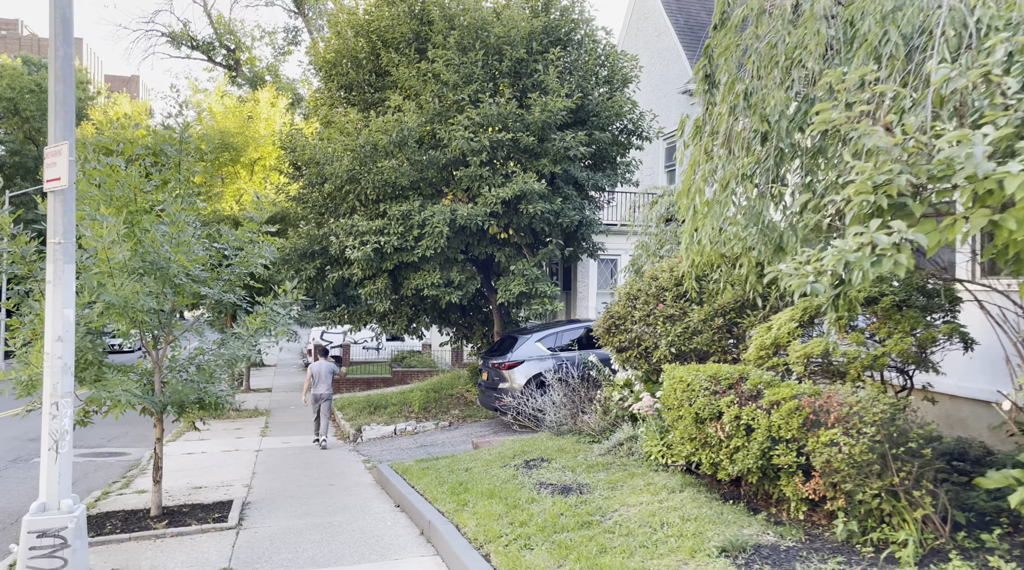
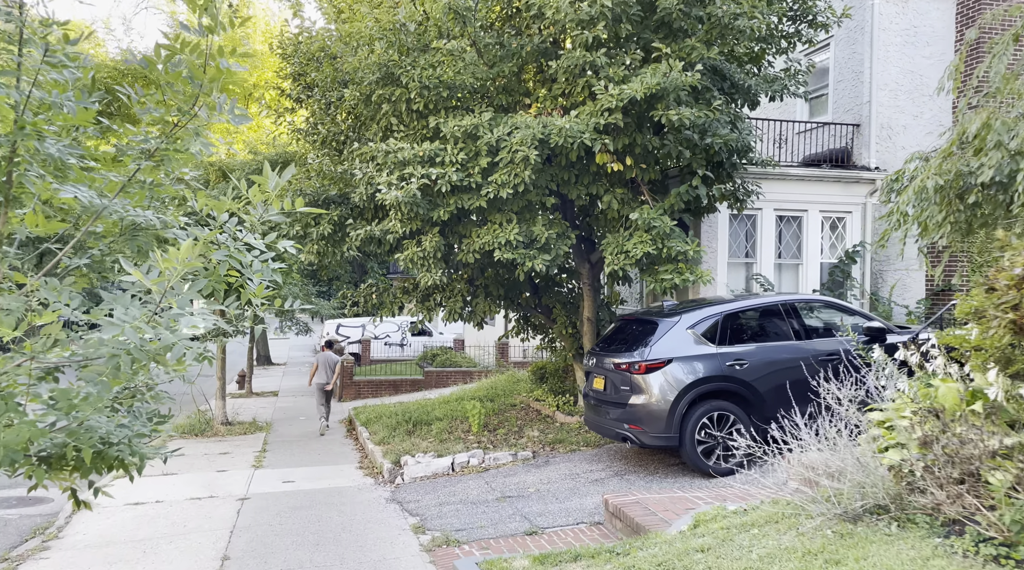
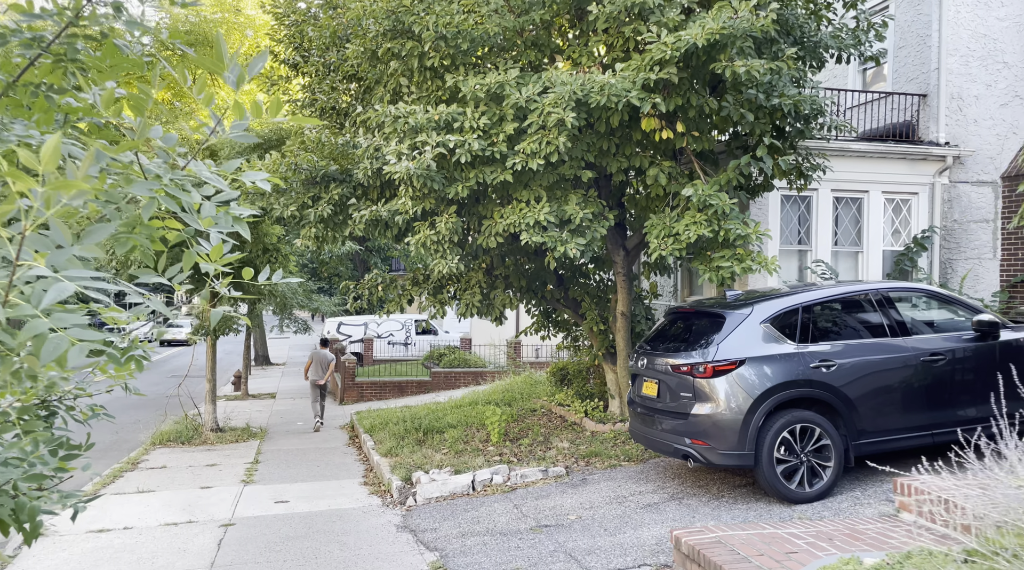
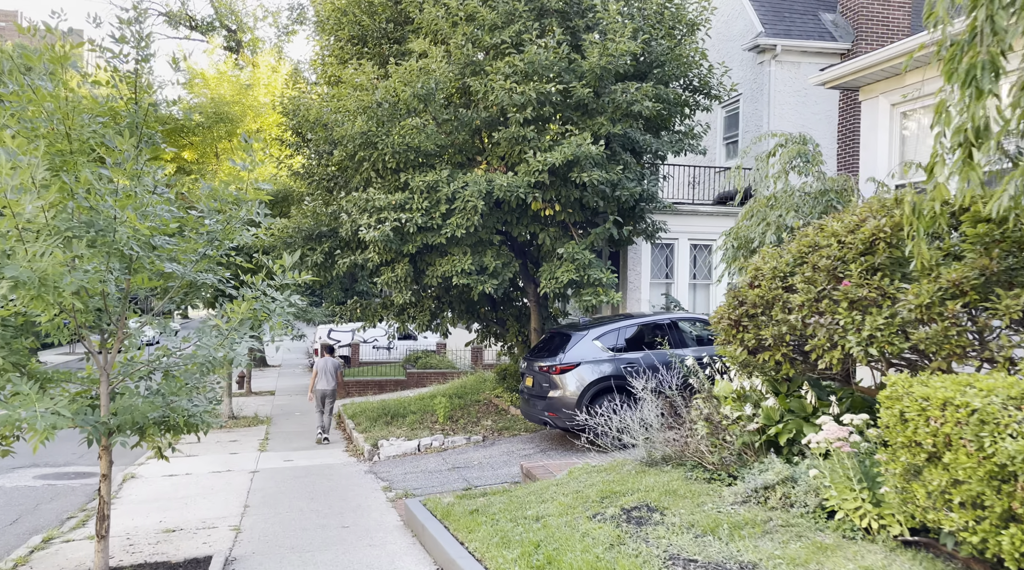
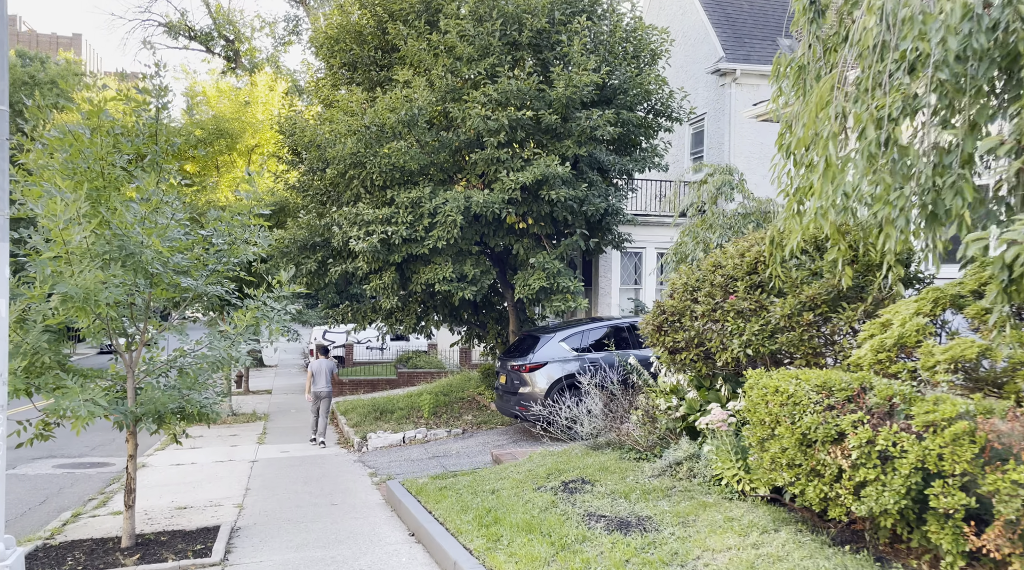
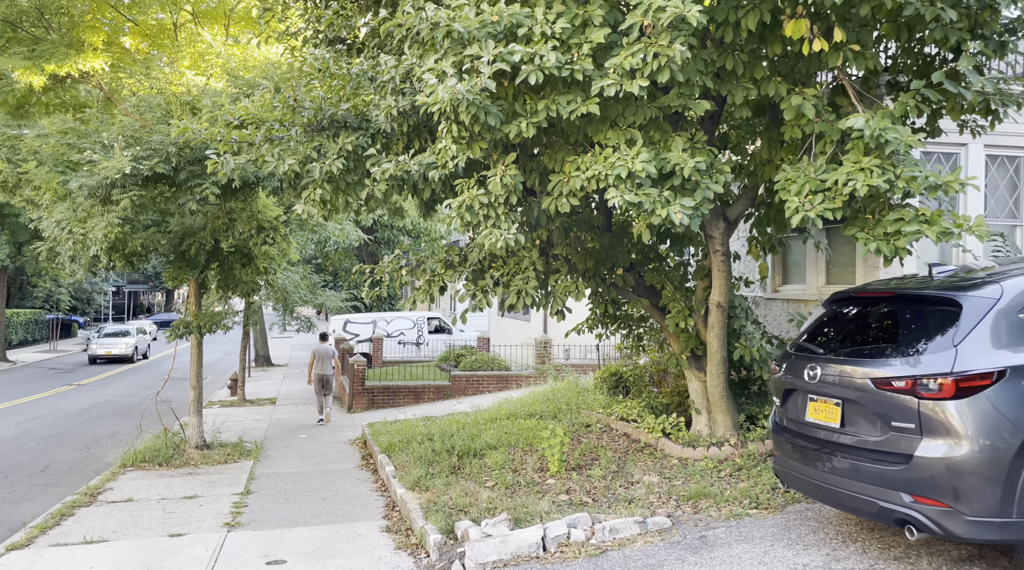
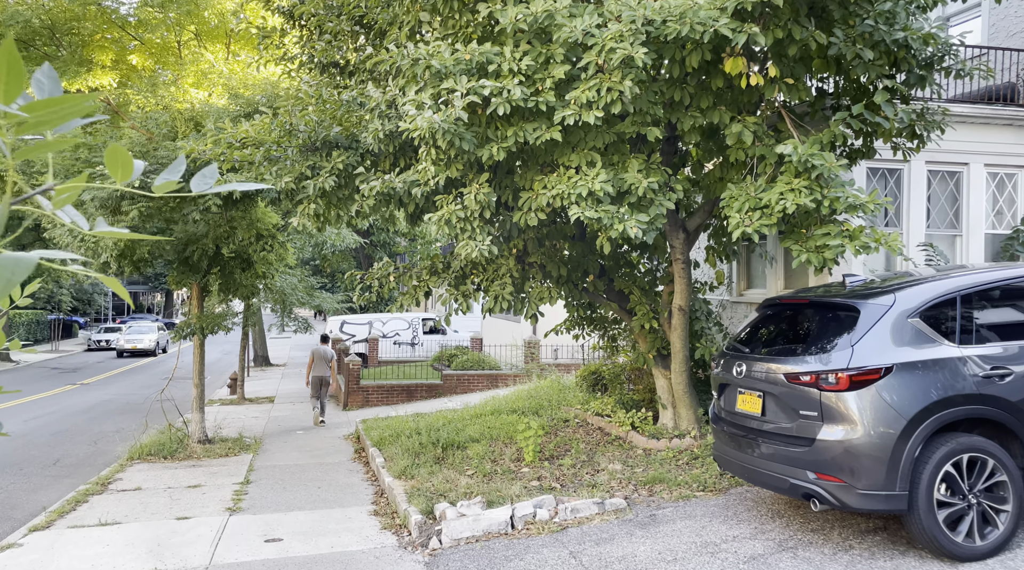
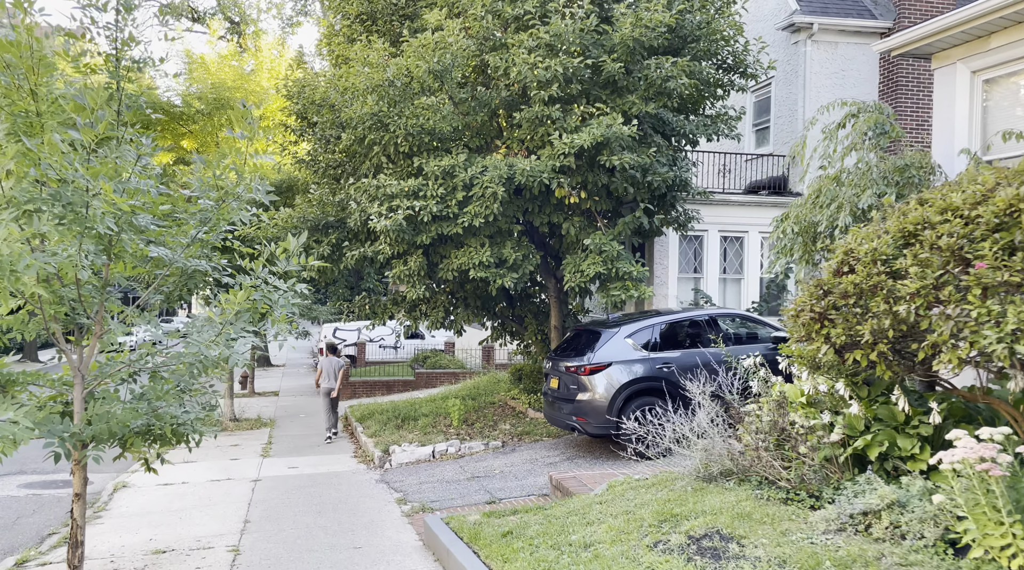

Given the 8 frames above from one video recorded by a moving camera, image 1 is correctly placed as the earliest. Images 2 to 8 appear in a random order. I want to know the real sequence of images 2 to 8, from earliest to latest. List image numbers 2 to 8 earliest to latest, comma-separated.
5, 4, 8, 2, 3, 7, 6
